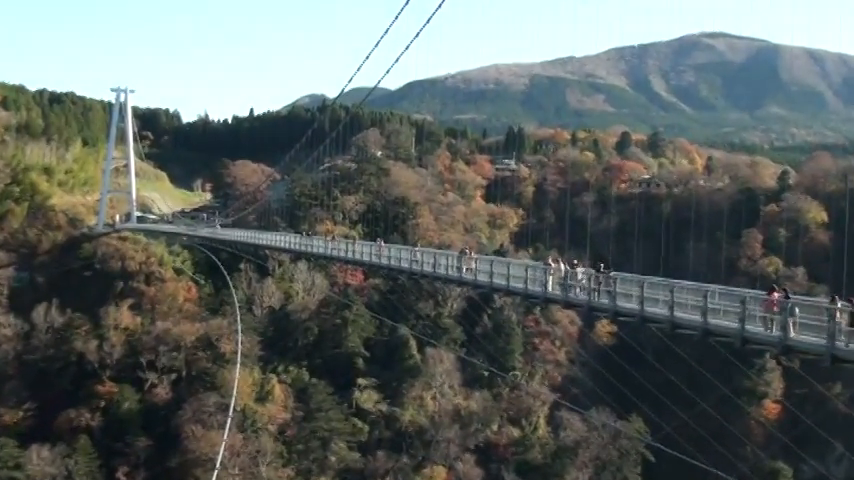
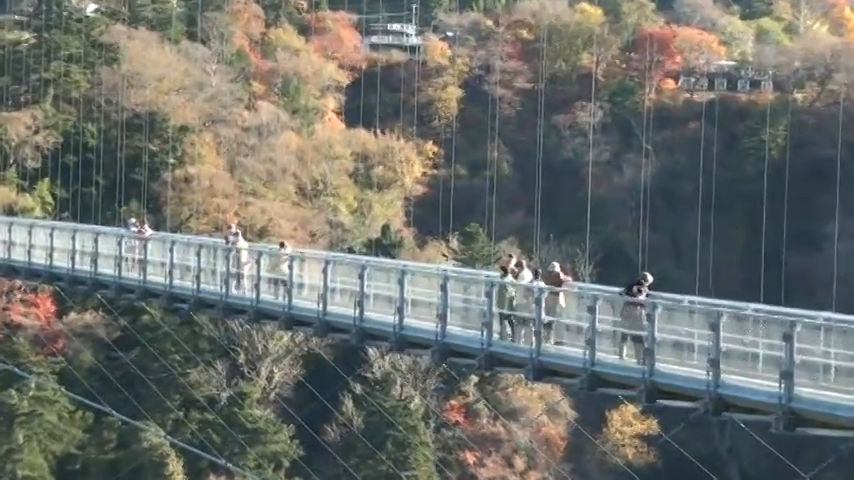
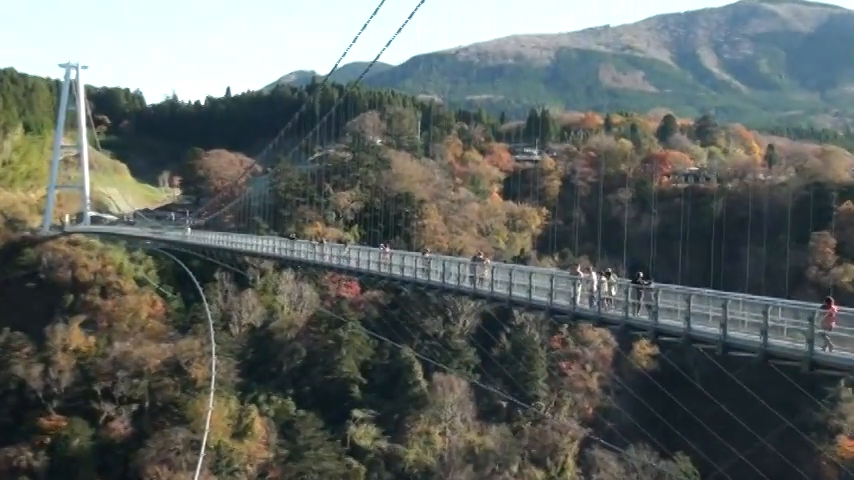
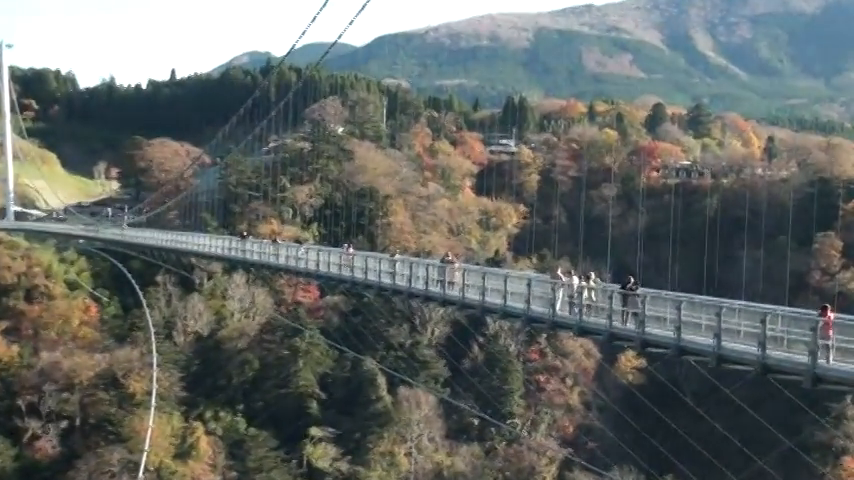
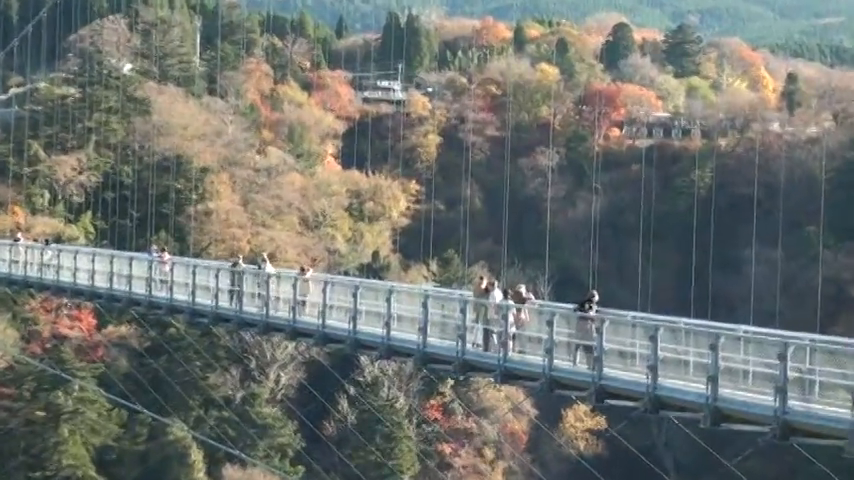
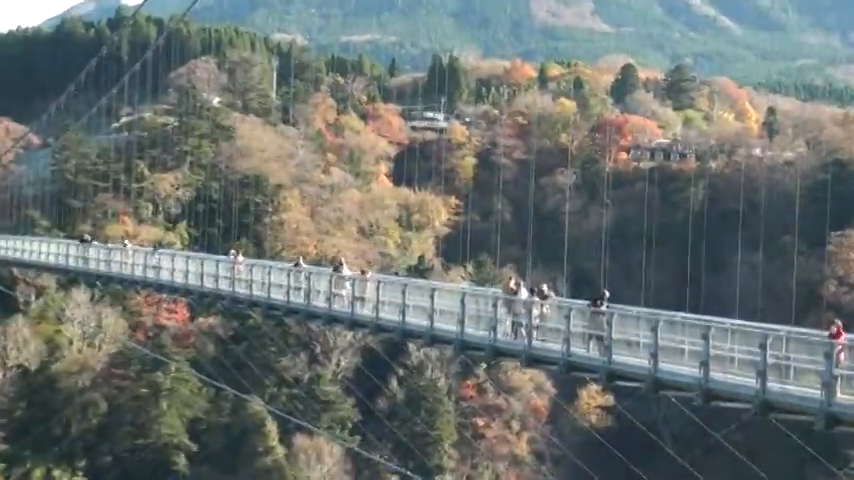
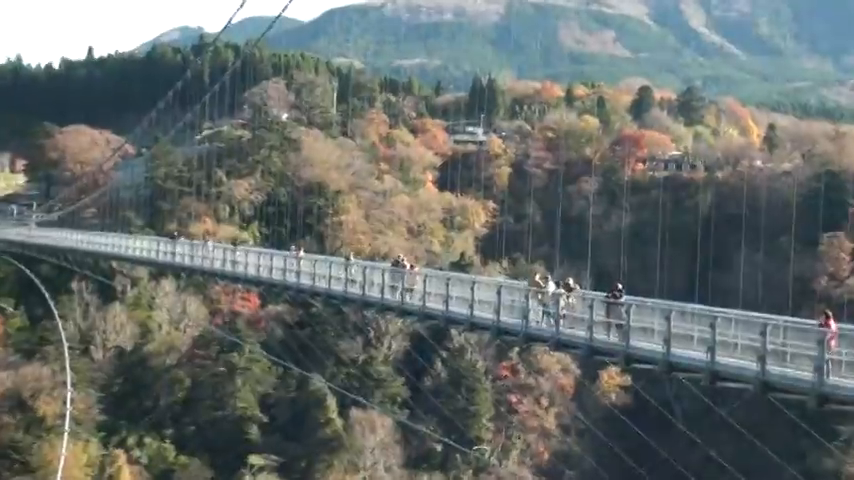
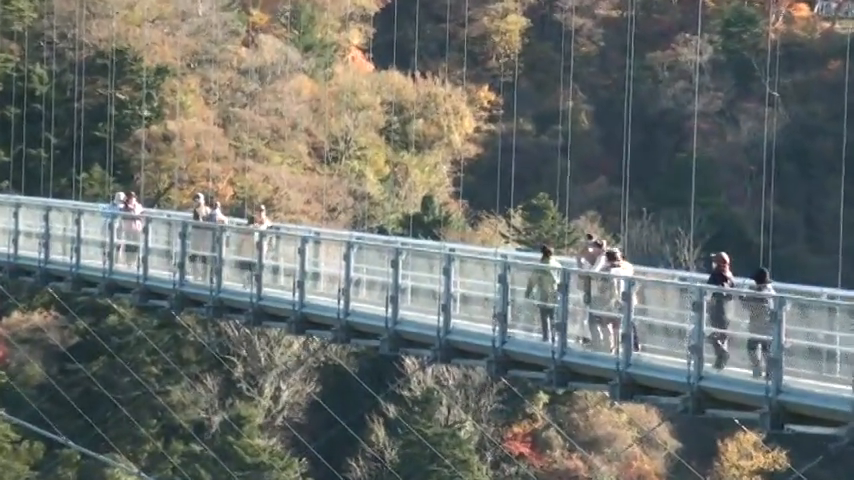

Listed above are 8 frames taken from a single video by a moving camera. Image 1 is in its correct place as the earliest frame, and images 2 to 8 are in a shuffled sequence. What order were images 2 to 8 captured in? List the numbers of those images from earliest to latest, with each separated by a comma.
3, 4, 7, 6, 5, 2, 8
